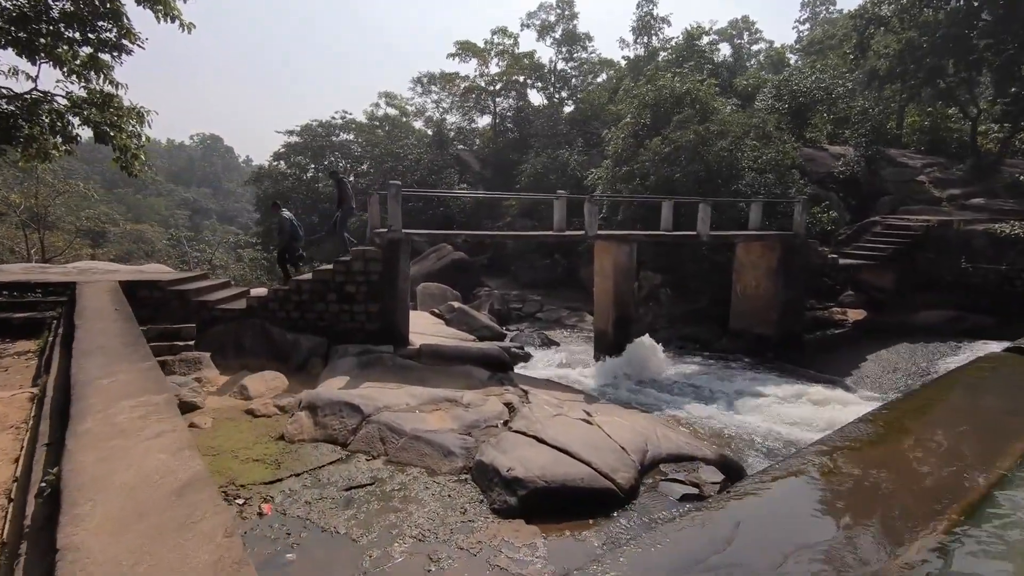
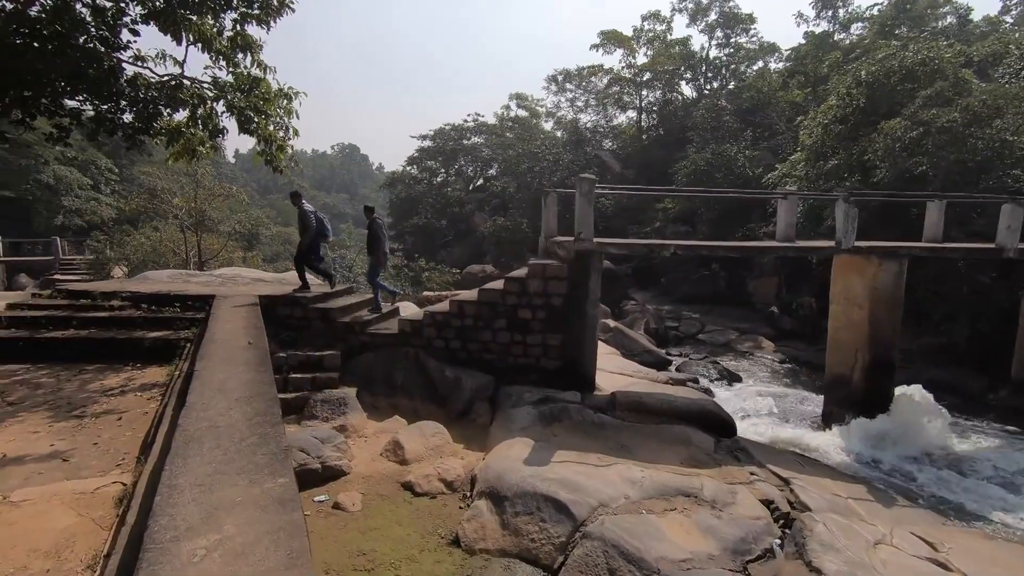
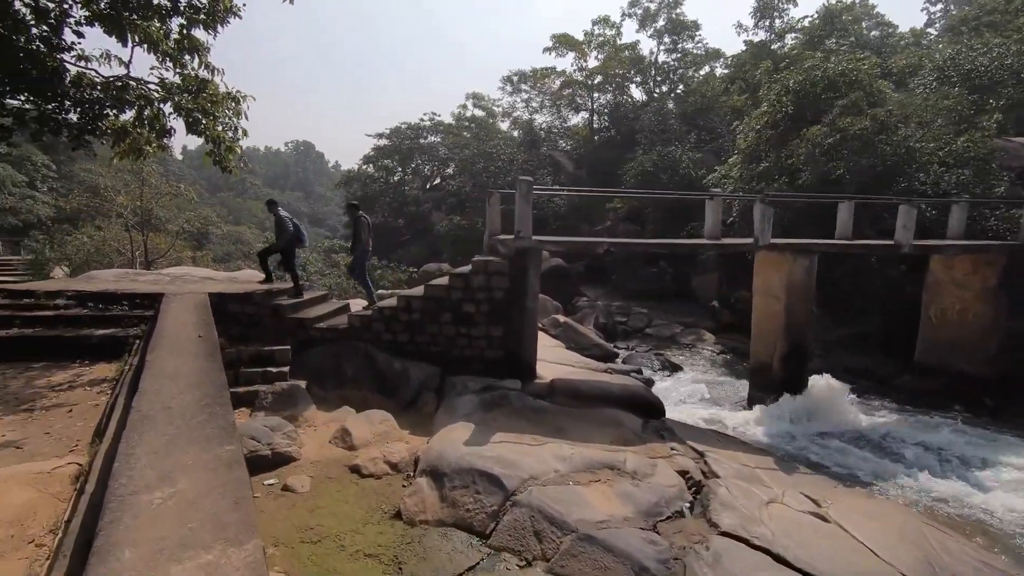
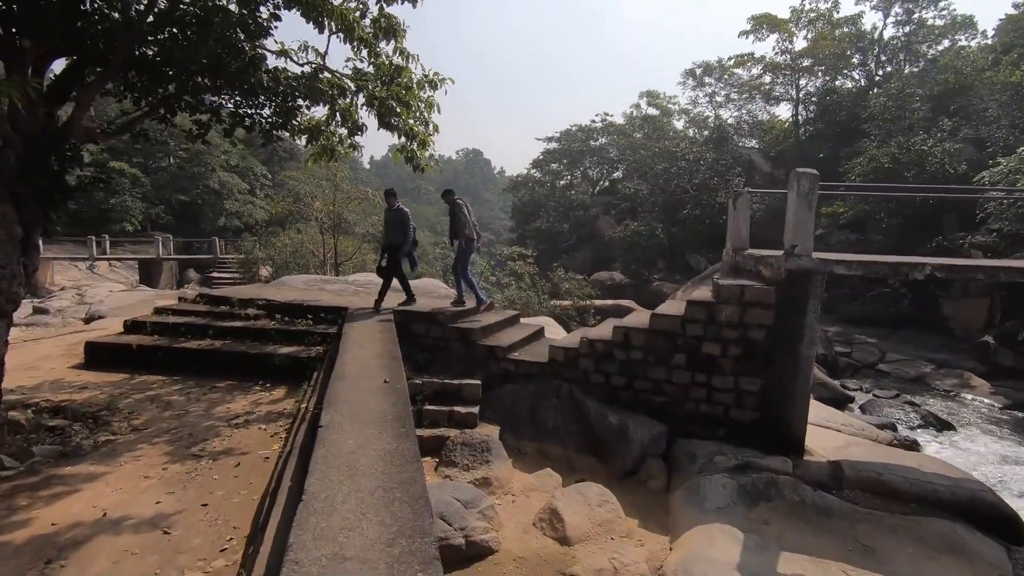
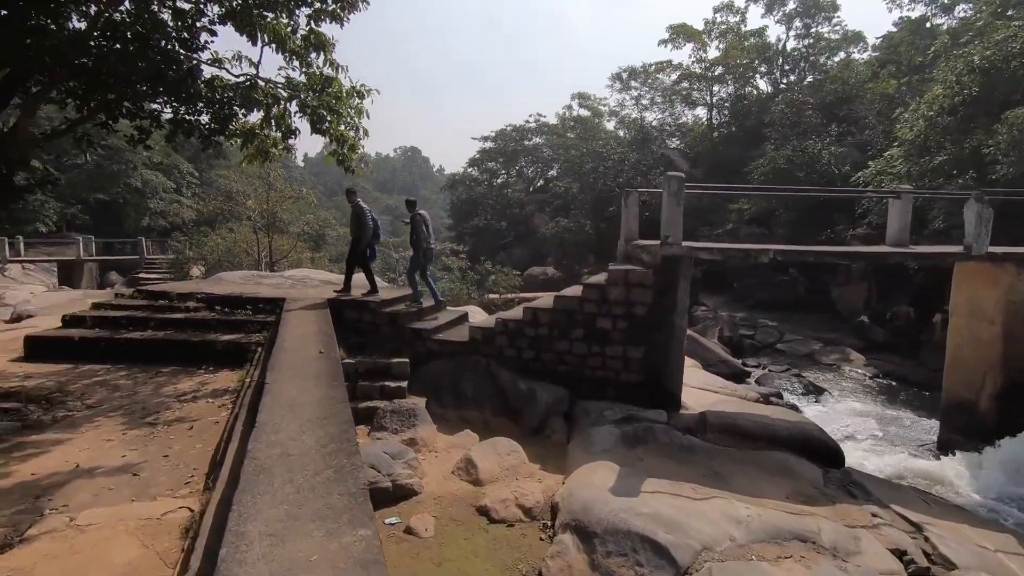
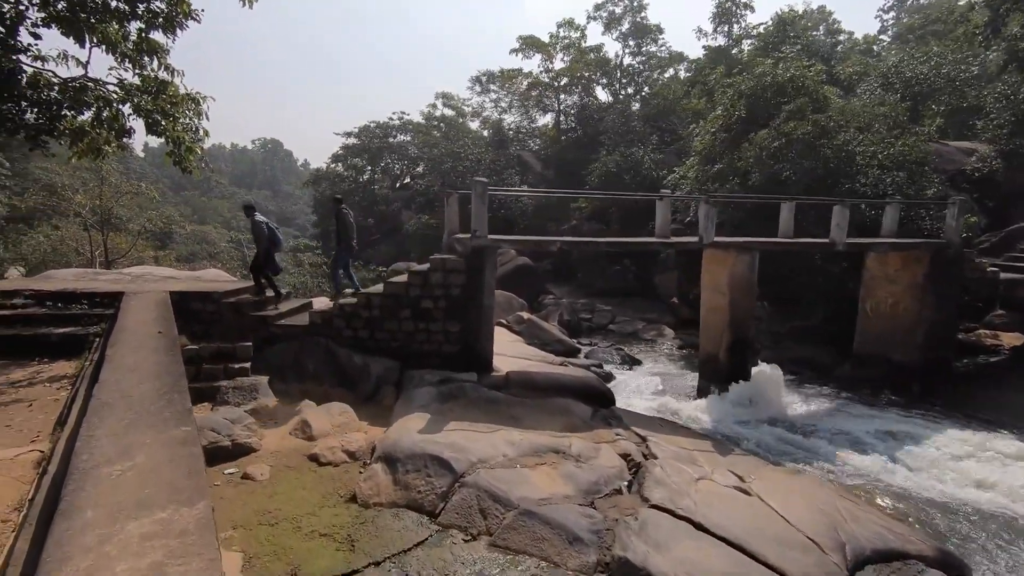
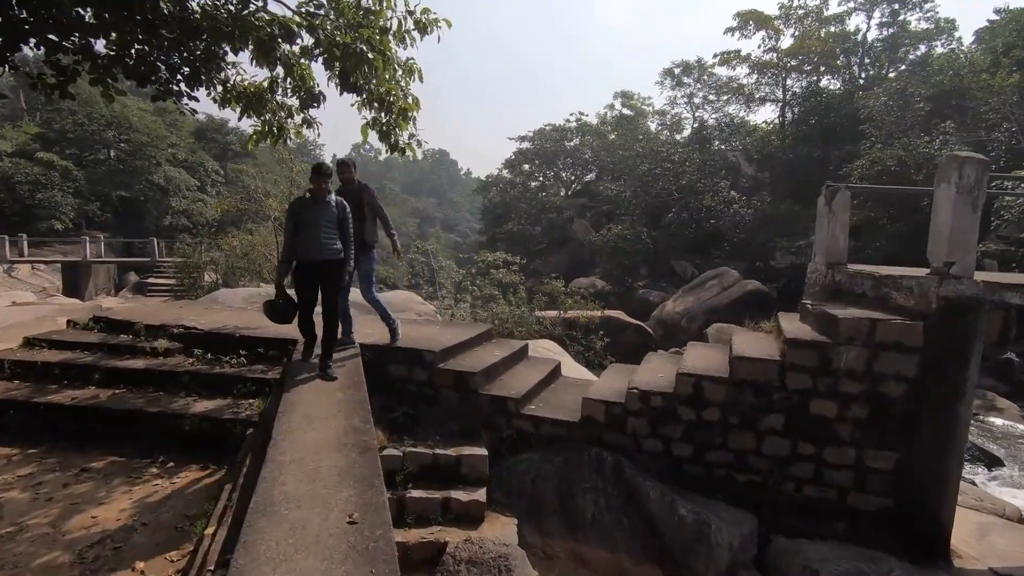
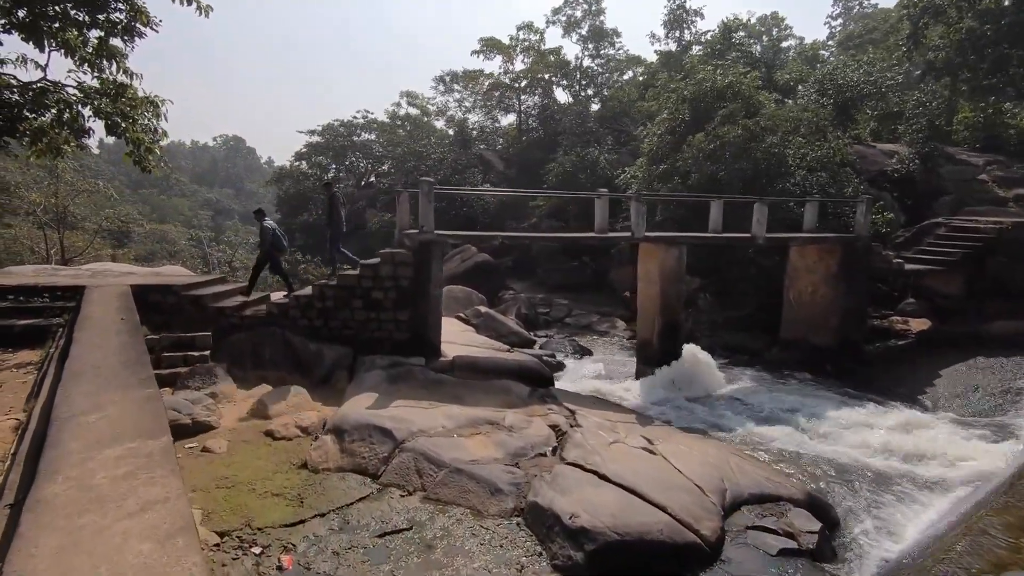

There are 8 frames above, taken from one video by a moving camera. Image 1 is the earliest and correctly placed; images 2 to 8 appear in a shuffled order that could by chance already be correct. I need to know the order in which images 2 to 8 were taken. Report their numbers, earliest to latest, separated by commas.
8, 6, 3, 2, 5, 4, 7
